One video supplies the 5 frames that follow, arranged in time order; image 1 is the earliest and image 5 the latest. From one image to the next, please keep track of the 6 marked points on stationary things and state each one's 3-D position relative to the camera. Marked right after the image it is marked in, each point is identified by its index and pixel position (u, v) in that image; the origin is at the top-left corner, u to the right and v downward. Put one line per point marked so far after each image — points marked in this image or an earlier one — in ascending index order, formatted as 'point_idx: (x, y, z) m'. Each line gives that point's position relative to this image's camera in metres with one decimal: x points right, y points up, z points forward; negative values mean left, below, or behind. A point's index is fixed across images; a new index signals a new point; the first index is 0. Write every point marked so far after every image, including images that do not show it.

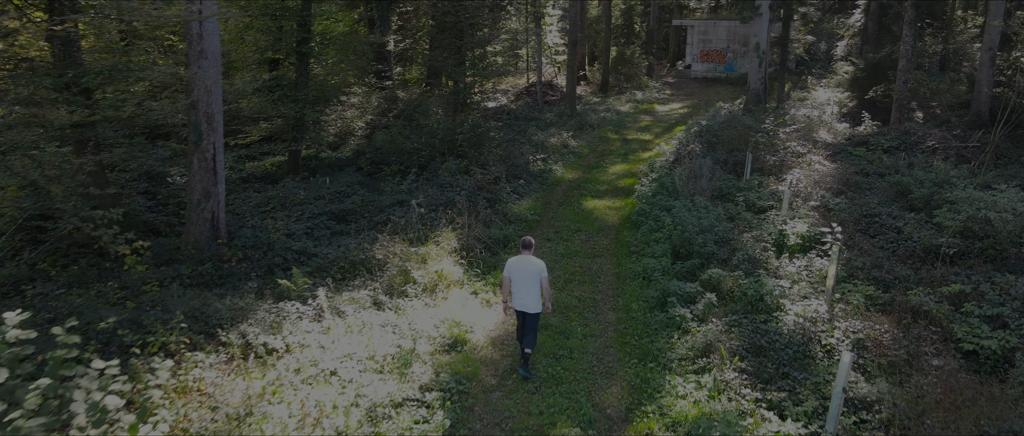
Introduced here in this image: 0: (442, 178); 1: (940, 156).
0: (-1.6, +0.9, +11.6) m
1: (+9.8, +1.4, +11.6) m
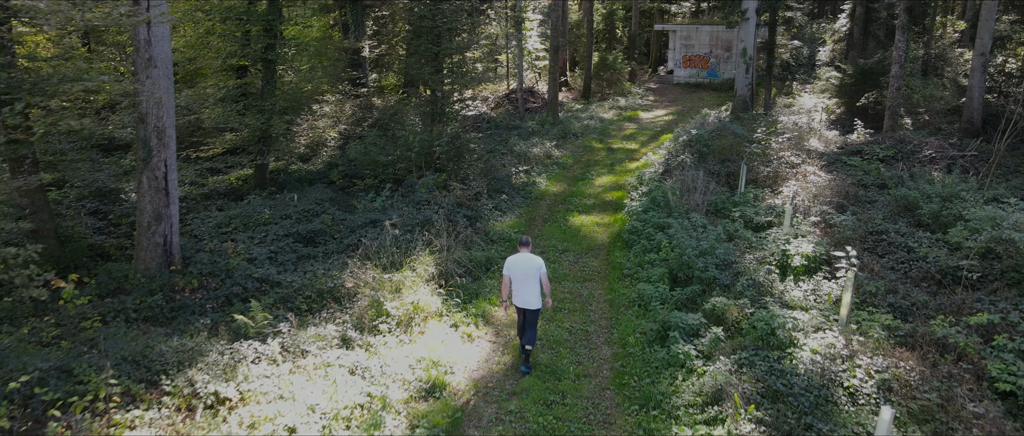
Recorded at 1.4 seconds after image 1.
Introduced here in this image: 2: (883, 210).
0: (-2.0, +0.5, +10.8) m
1: (+9.5, +1.1, +11.2) m
2: (+6.8, +0.1, +9.2) m
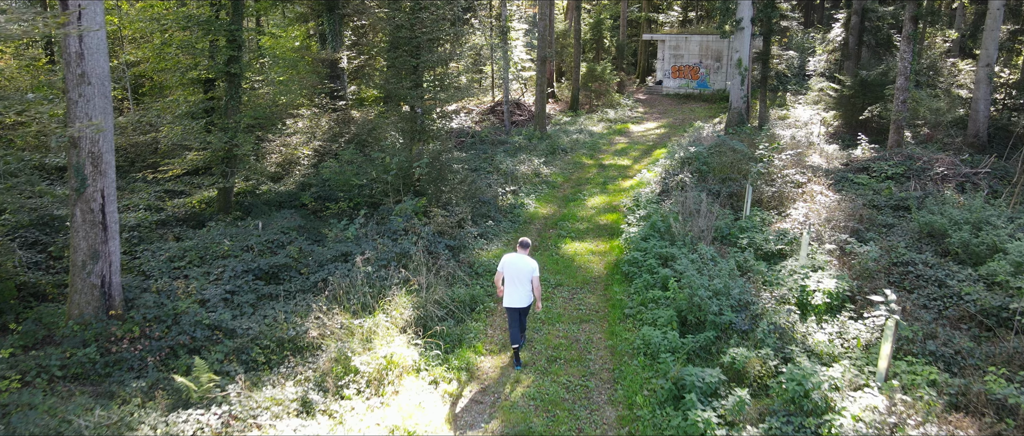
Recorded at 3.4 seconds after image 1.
0: (-2.3, 0.0, +9.8) m
1: (+9.2, +0.7, +10.6) m
2: (+6.5, -0.3, +8.4) m
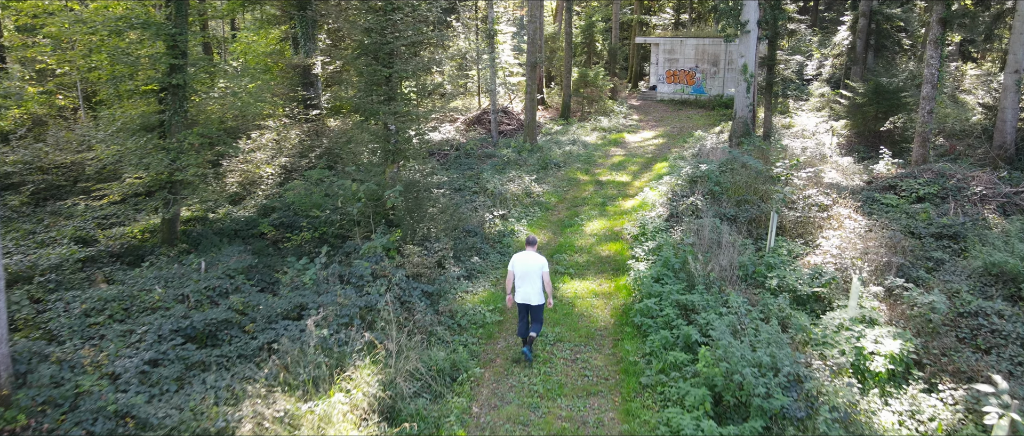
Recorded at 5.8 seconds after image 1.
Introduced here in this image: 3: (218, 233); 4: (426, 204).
0: (-2.5, -0.7, +8.3) m
1: (+9.0, +0.2, +9.4) m
2: (+6.4, -0.9, +7.1) m
3: (-6.6, -0.3, +11.4) m
4: (-1.7, +0.3, +9.8) m
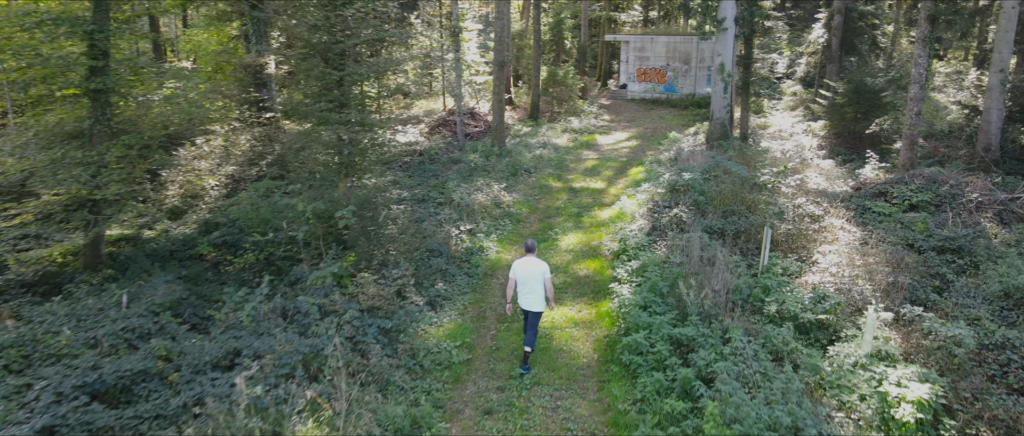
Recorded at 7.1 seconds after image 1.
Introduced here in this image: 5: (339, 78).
0: (-2.9, -1.0, +7.3) m
1: (+8.5, 0.0, +8.9) m
2: (+6.0, -1.1, +6.5) m
3: (-7.2, -0.7, +10.1) m
4: (-2.2, 0.0, +8.7) m
5: (-3.3, +2.7, +9.7) m
